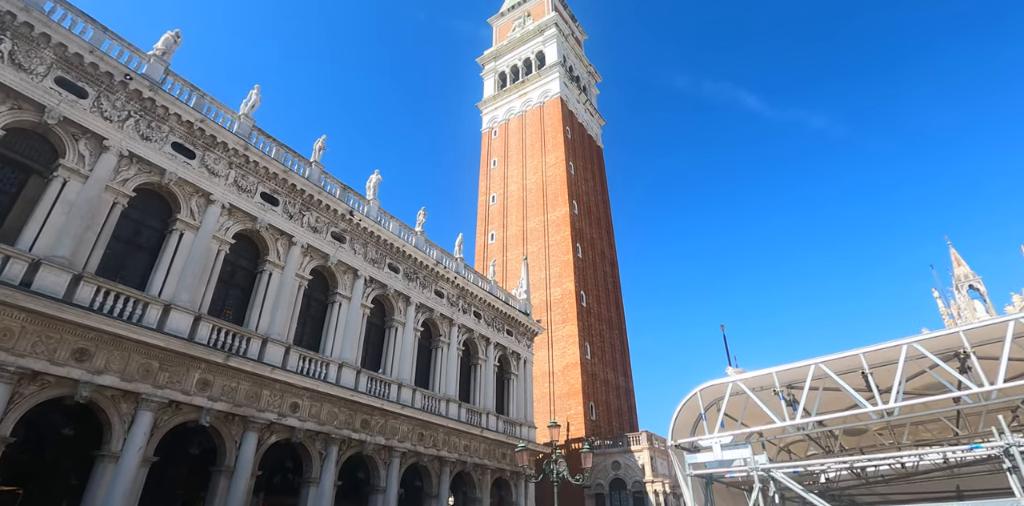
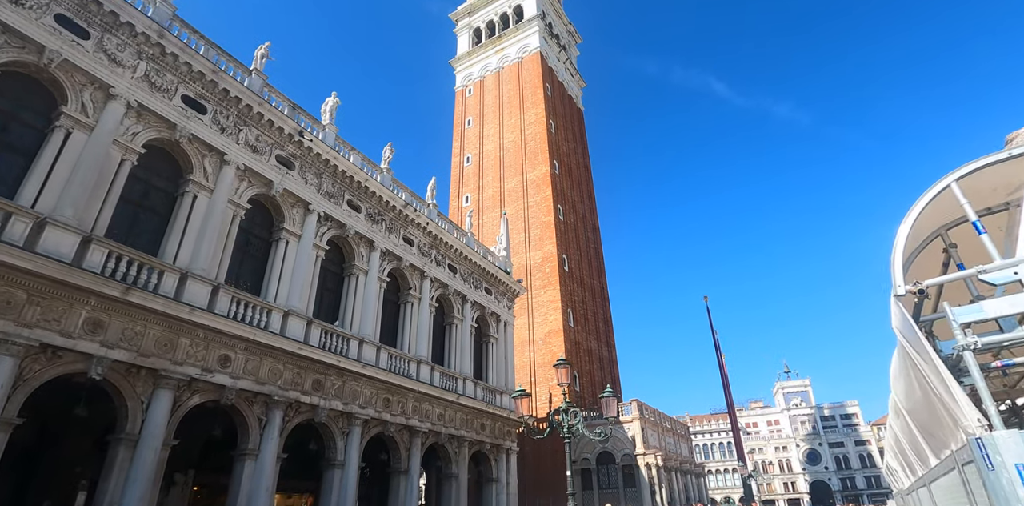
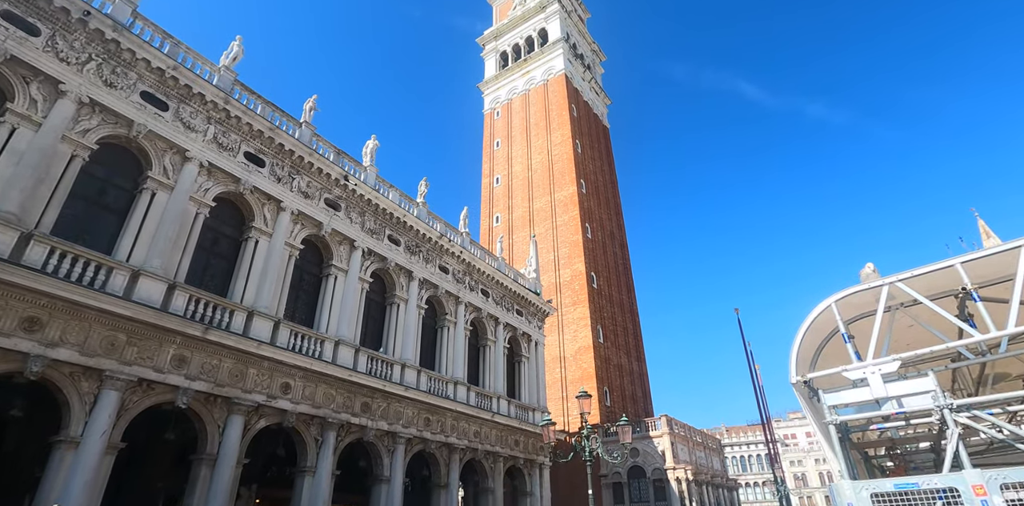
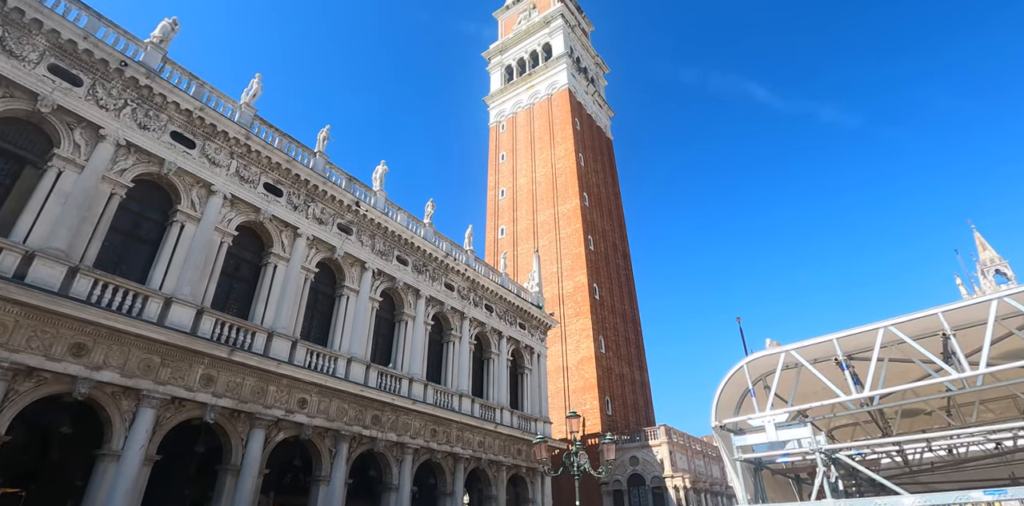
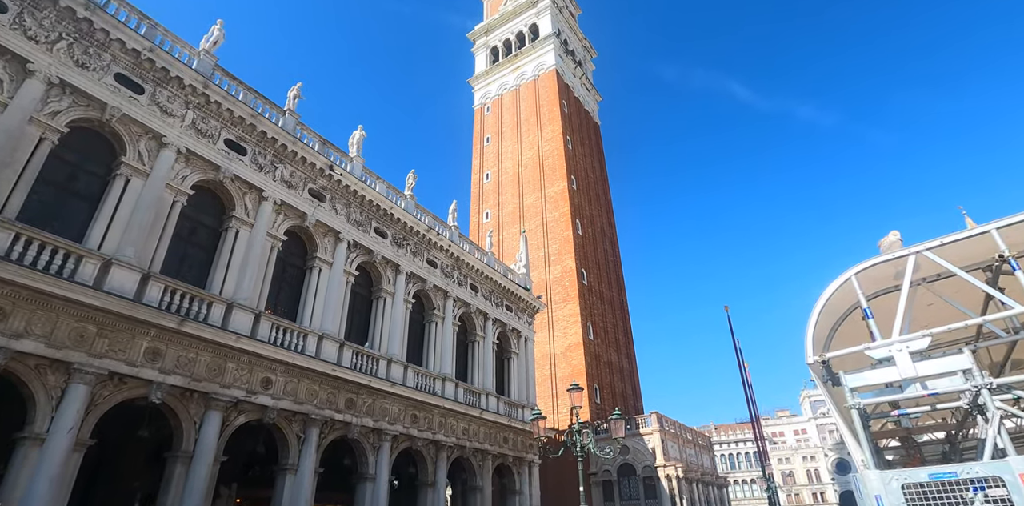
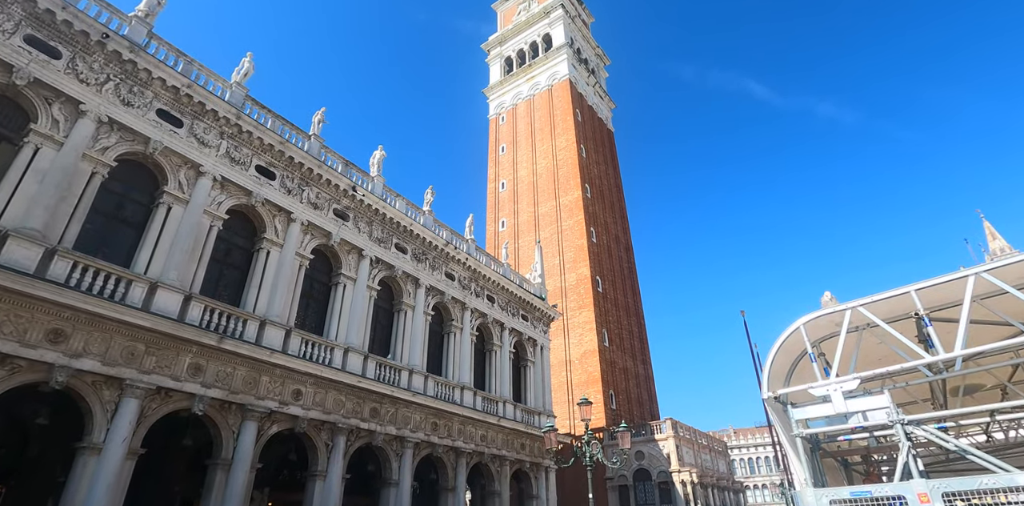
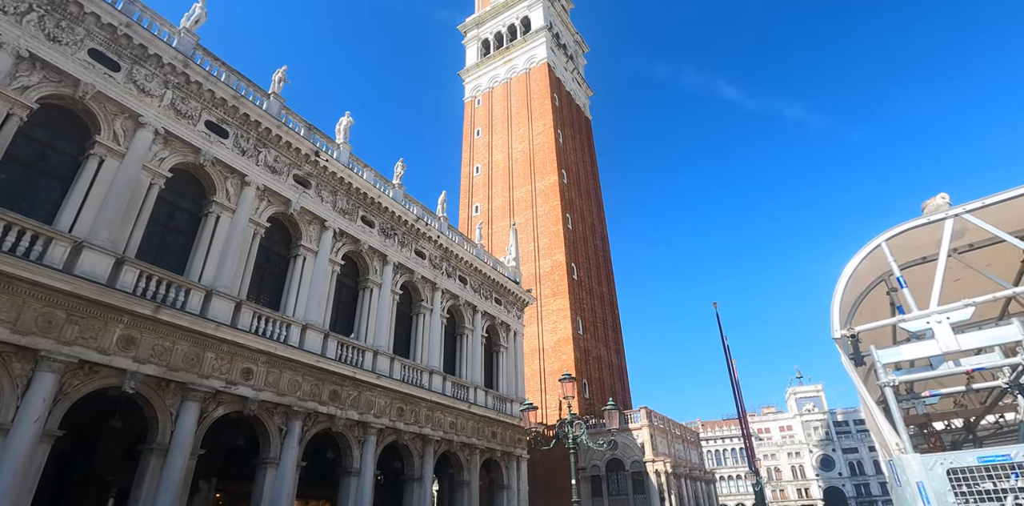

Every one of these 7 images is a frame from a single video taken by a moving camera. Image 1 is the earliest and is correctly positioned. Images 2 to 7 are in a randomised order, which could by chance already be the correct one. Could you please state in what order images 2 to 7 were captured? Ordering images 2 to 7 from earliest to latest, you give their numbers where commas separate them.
4, 6, 3, 5, 7, 2
